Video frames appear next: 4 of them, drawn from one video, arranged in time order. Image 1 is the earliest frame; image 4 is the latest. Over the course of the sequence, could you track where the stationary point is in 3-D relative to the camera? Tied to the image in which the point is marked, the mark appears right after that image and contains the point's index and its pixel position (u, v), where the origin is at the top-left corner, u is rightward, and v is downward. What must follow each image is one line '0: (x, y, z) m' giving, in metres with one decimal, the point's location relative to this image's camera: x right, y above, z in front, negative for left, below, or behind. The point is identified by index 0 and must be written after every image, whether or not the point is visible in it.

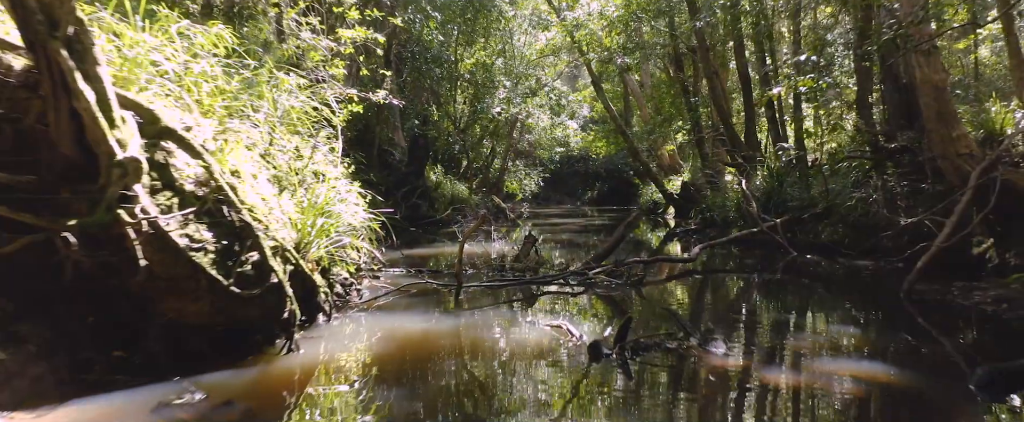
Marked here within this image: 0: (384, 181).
0: (-2.8, +0.7, +14.2) m
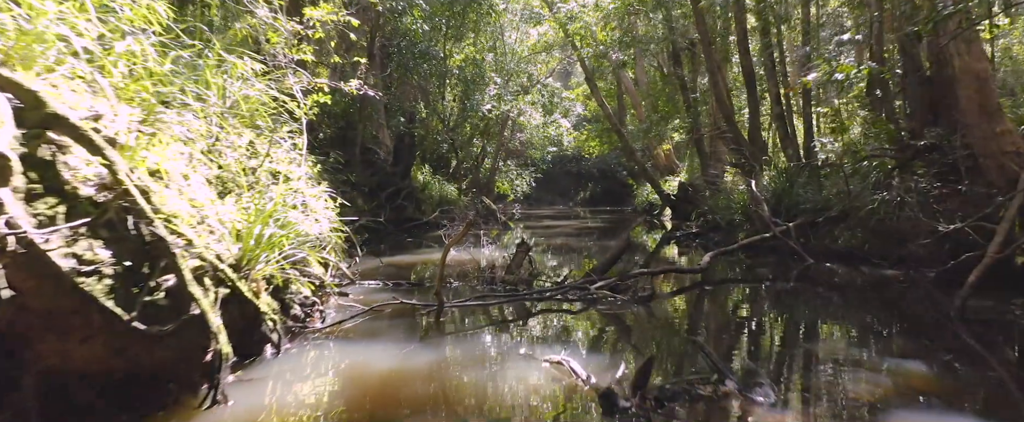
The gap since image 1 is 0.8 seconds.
0: (-3.0, +0.6, +13.4) m
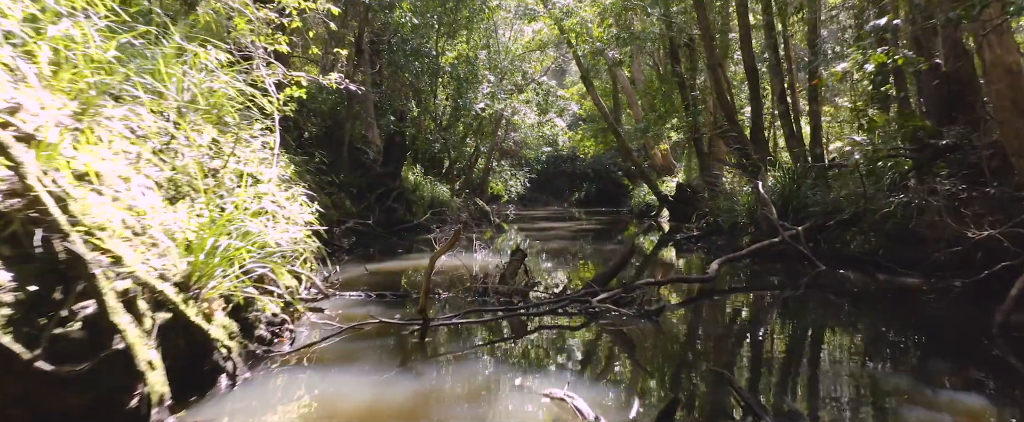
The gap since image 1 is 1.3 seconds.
0: (-3.1, +0.6, +12.9) m
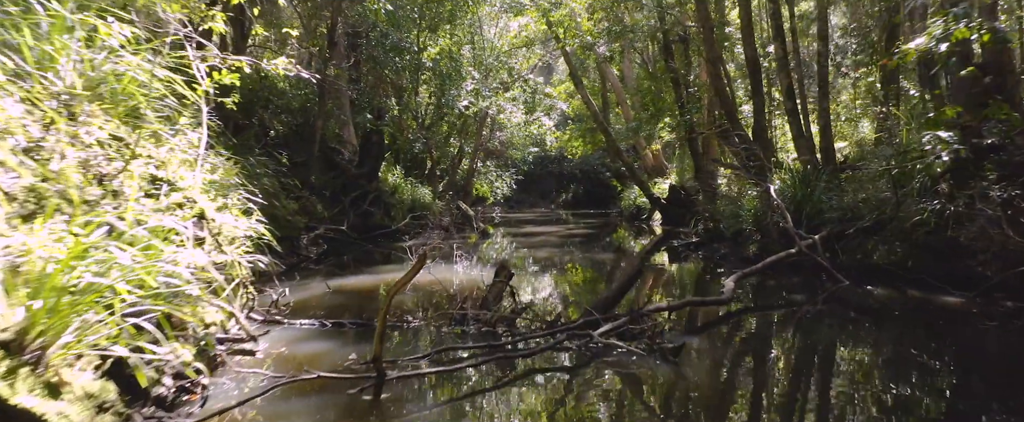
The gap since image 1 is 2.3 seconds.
0: (-3.4, +0.5, +12.0) m
